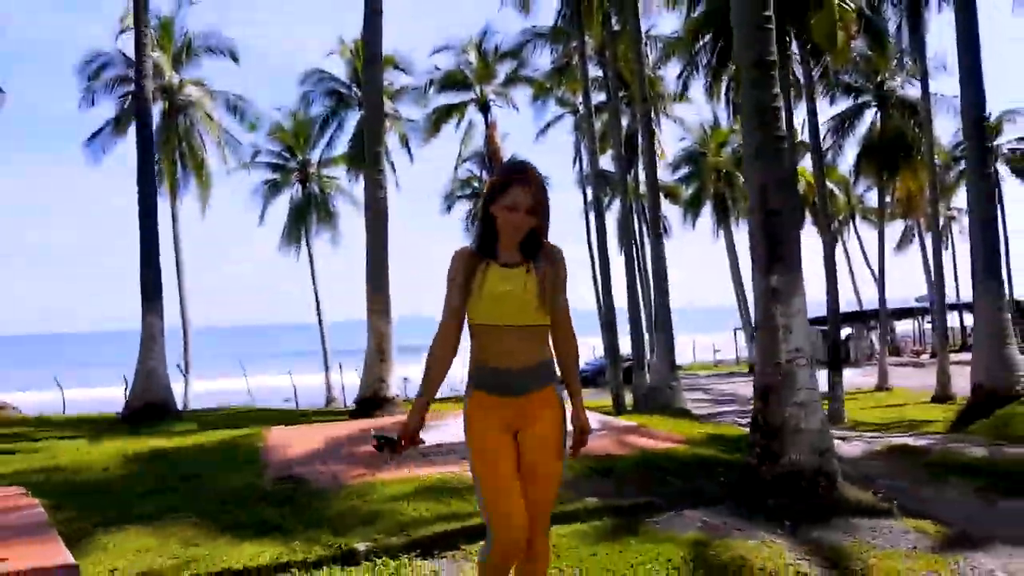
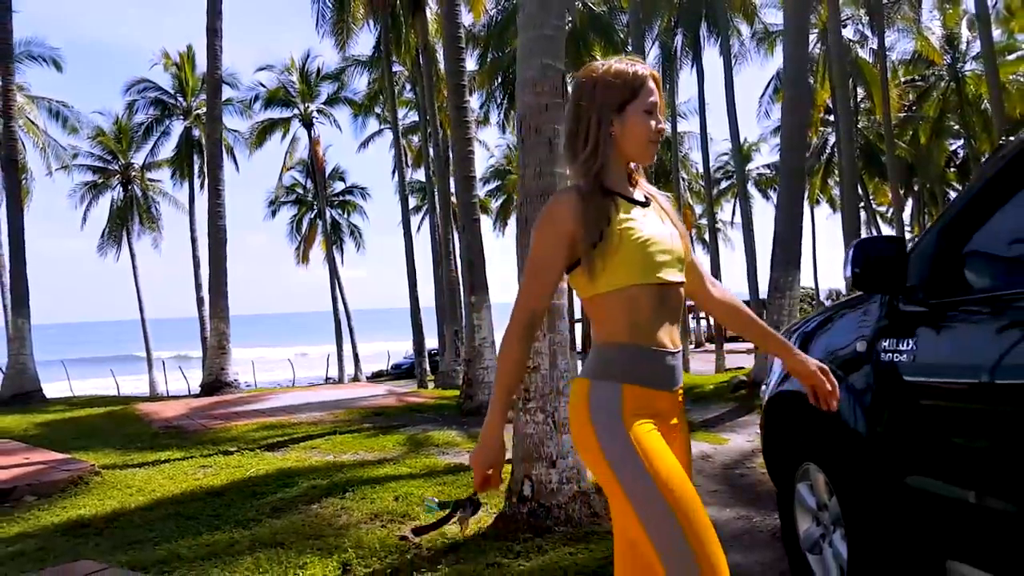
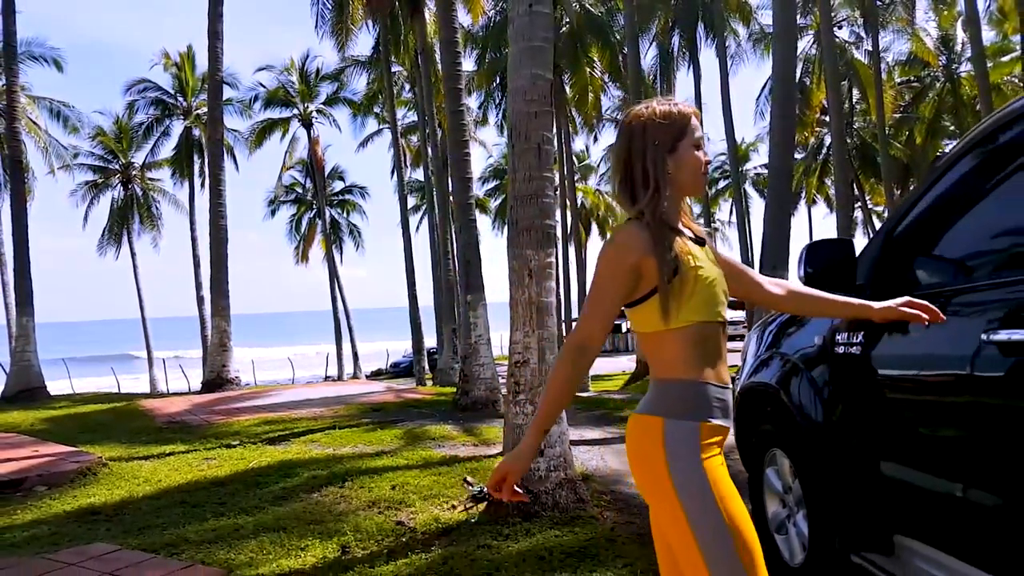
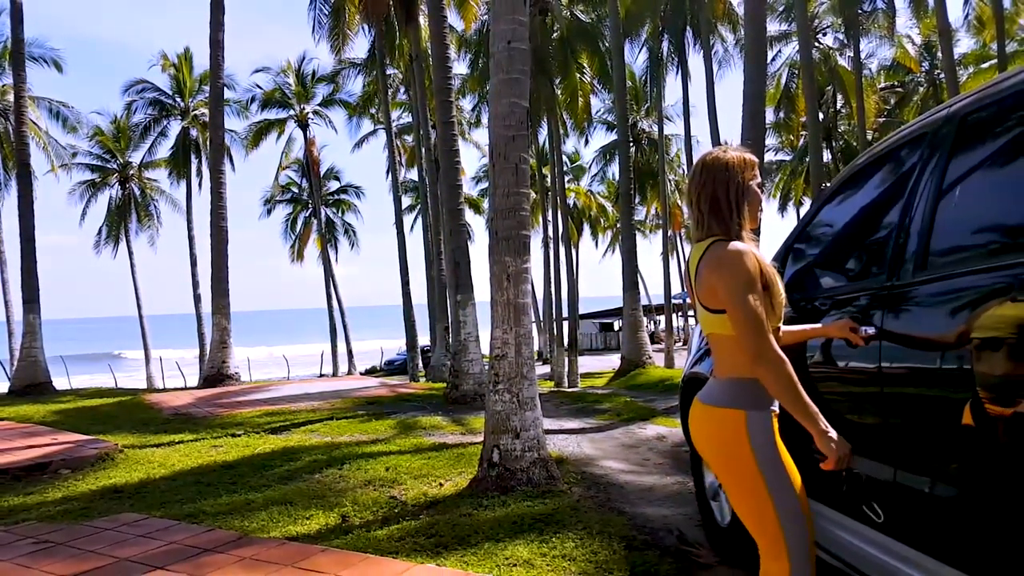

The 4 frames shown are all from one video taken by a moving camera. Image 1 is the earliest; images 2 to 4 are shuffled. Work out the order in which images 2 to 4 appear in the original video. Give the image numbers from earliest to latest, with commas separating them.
2, 3, 4
